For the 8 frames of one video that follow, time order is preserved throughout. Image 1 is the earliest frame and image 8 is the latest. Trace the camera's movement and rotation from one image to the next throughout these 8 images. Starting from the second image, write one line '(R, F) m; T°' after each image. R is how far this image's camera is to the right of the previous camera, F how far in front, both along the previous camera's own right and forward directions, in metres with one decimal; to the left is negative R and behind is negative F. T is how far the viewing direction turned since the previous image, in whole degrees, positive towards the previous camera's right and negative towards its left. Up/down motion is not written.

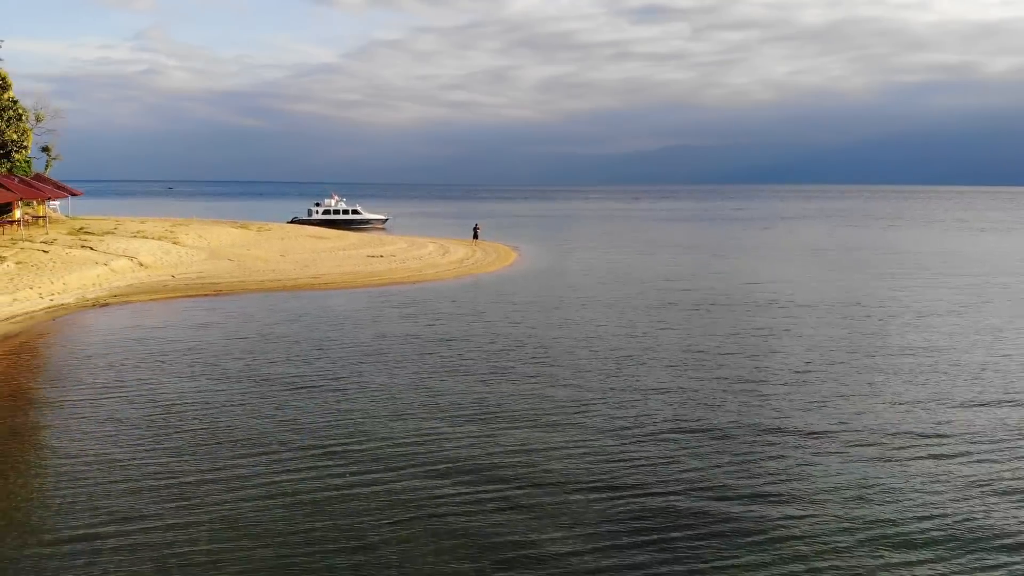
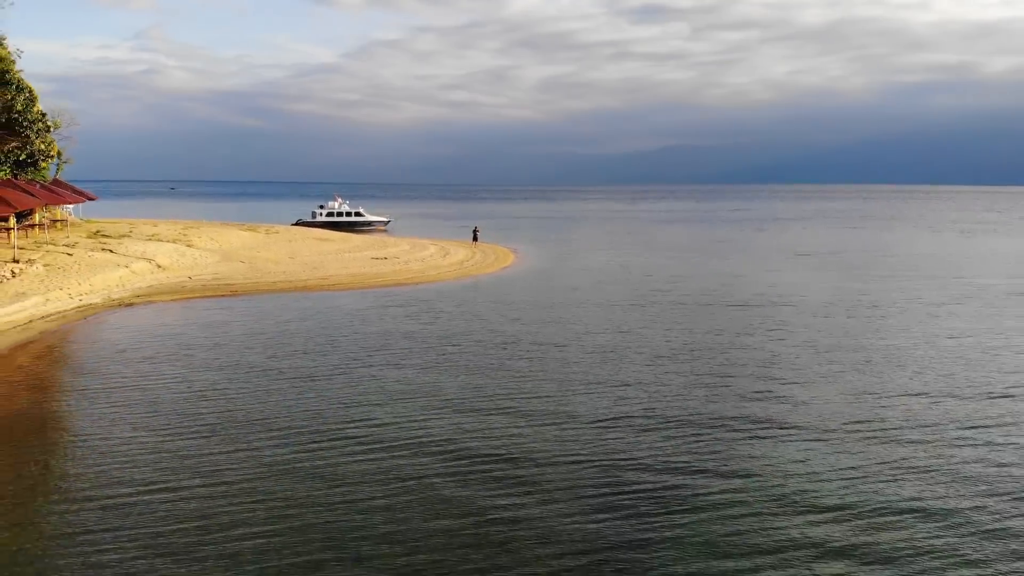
(+0.1, -1.9) m; 0°
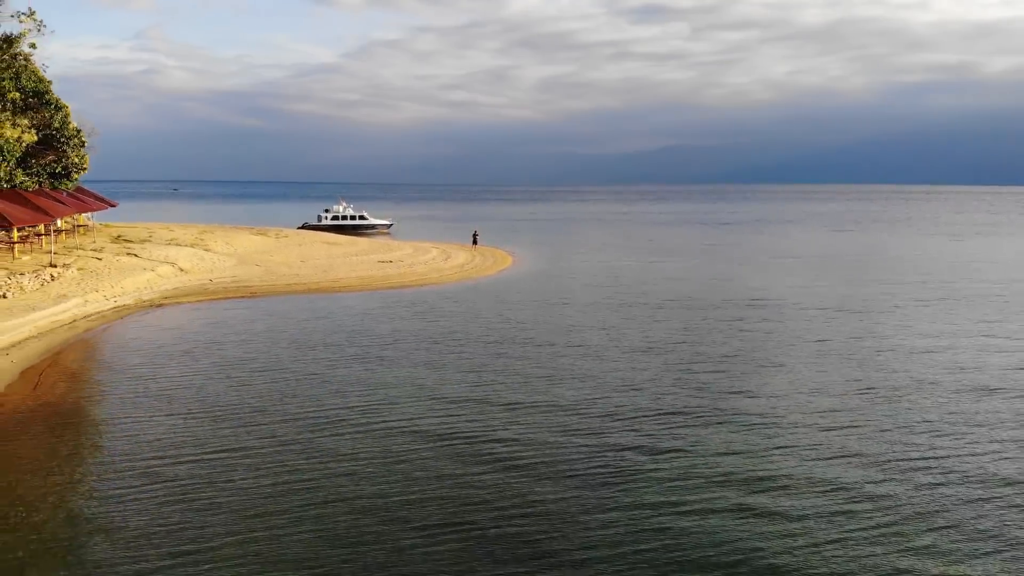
(+0.1, -2.6) m; 0°
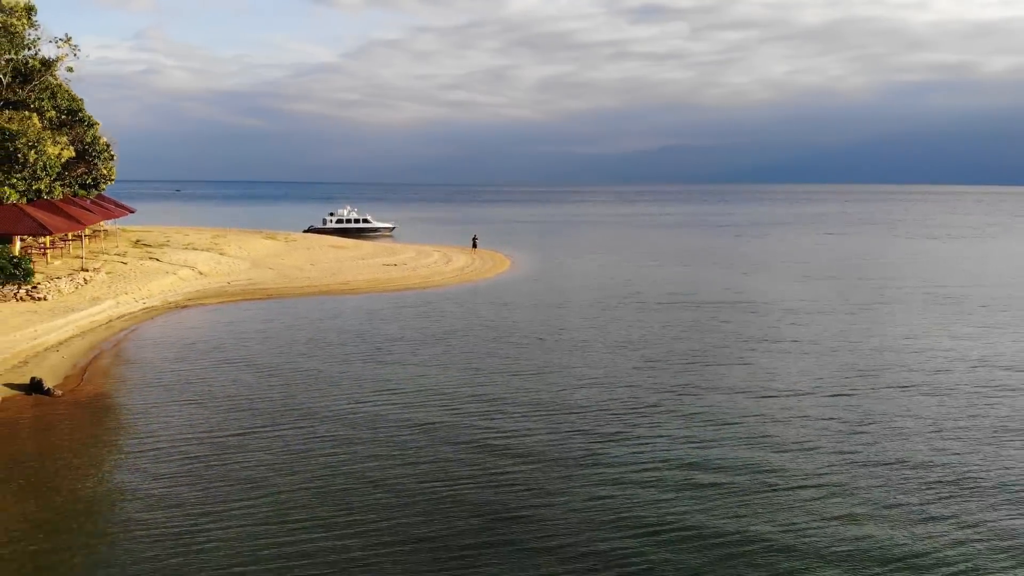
(+0.1, -2.6) m; 0°
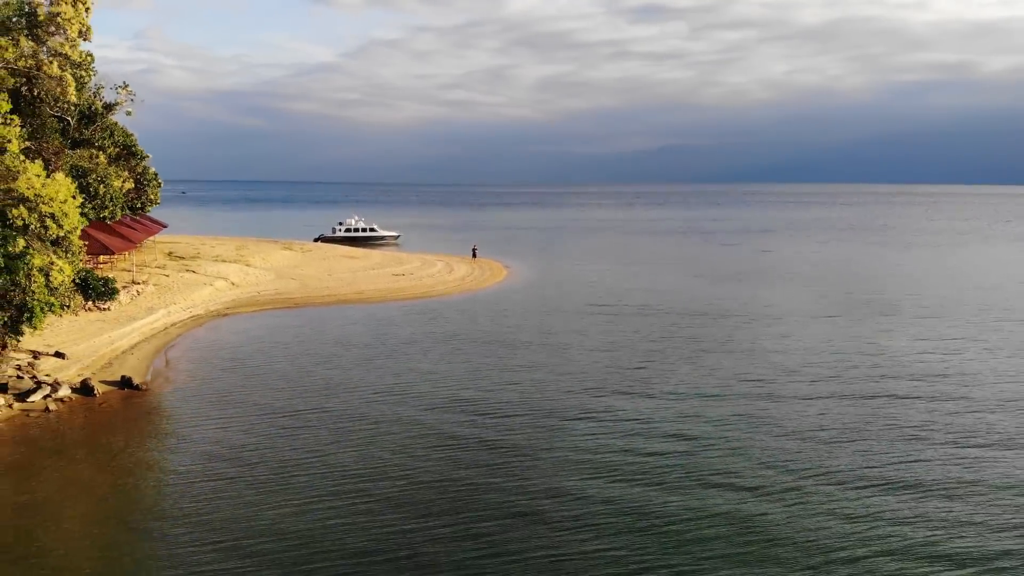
(+0.2, -5.3) m; 0°
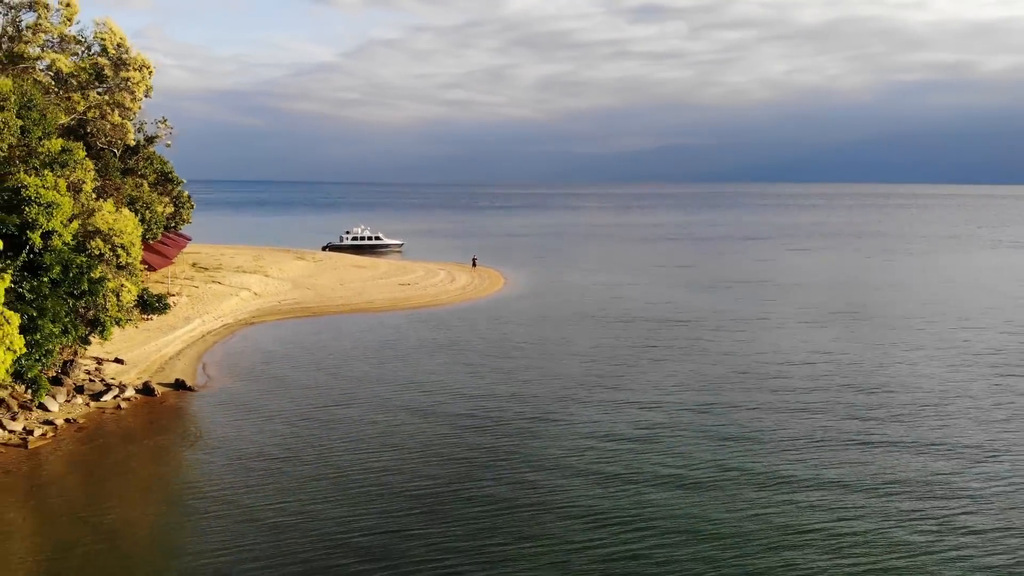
(+0.2, -4.6) m; 0°
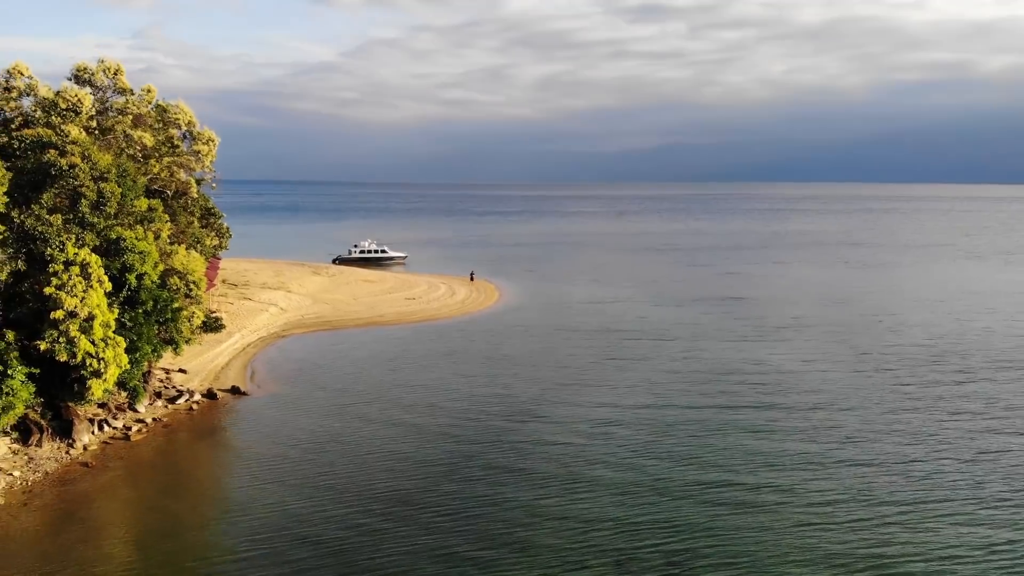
(+0.5, -7.5) m; 0°
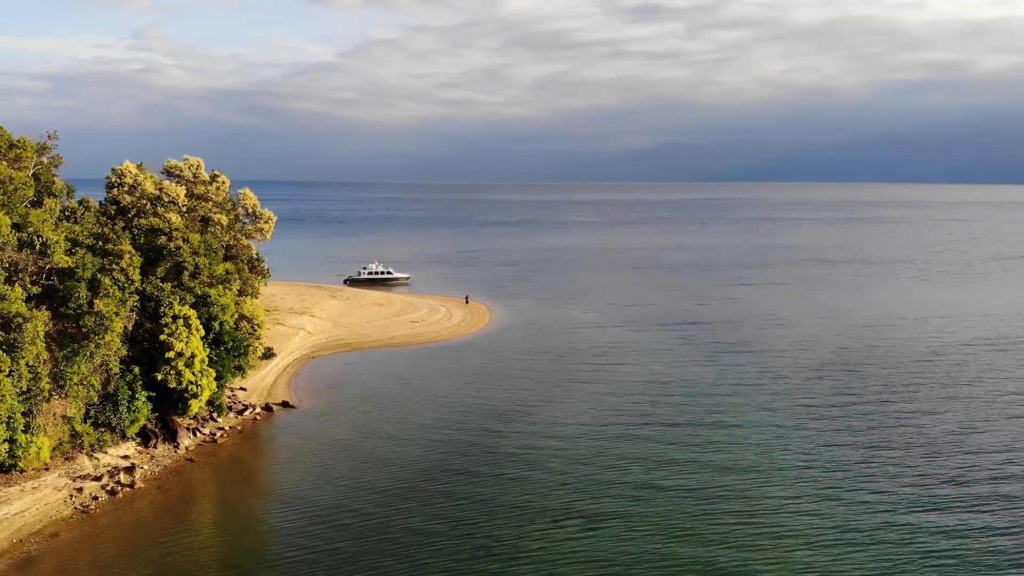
(+0.9, -12.0) m; 0°
